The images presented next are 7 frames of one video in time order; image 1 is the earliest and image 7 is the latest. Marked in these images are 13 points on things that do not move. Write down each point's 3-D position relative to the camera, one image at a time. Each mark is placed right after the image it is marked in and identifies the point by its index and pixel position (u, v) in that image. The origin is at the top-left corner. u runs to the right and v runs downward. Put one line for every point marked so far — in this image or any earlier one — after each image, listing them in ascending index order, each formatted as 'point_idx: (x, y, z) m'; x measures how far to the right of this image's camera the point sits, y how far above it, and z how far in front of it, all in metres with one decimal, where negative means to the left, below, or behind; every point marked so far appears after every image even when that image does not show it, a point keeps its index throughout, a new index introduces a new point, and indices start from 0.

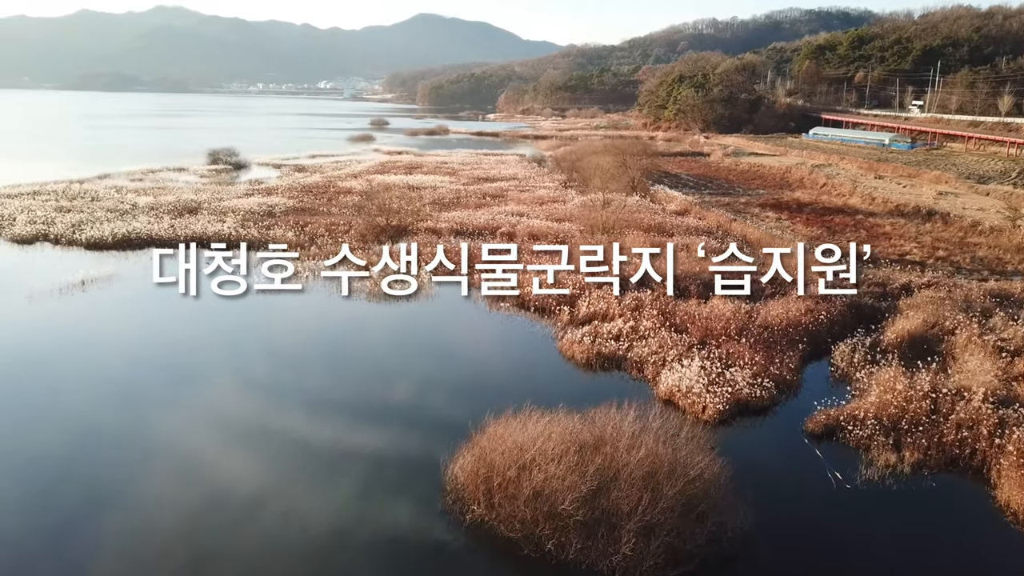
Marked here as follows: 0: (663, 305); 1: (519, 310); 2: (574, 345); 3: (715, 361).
0: (+2.9, -0.3, +15.1) m
1: (+0.1, -0.4, +16.1) m
2: (+1.0, -1.0, +13.5) m
3: (+3.1, -1.1, +12.3) m
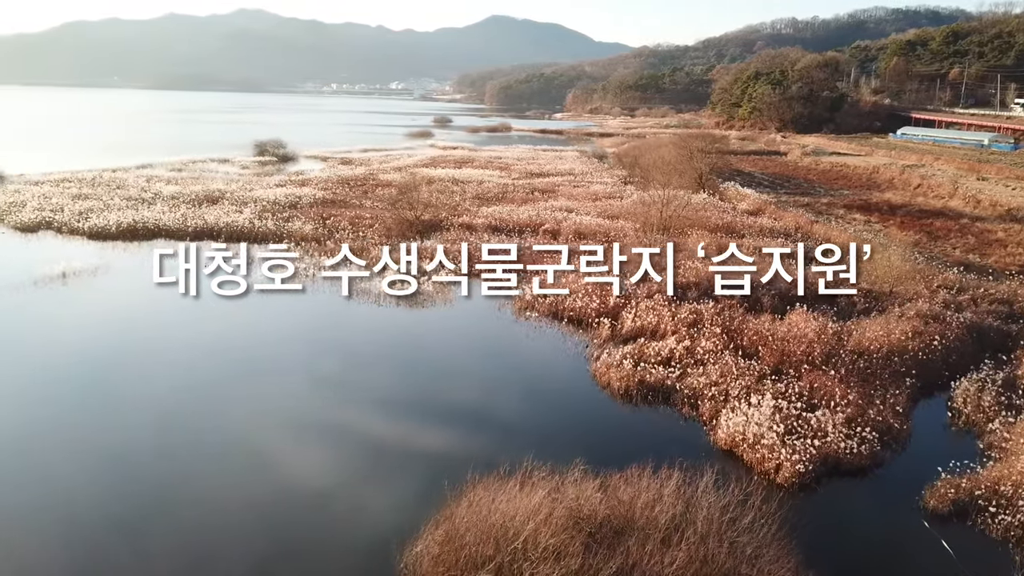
0: (+3.3, -0.5, +12.1) m
1: (+0.7, -0.6, +13.4) m
2: (+1.3, -1.1, +10.7) m
3: (+3.3, -1.3, +9.3) m
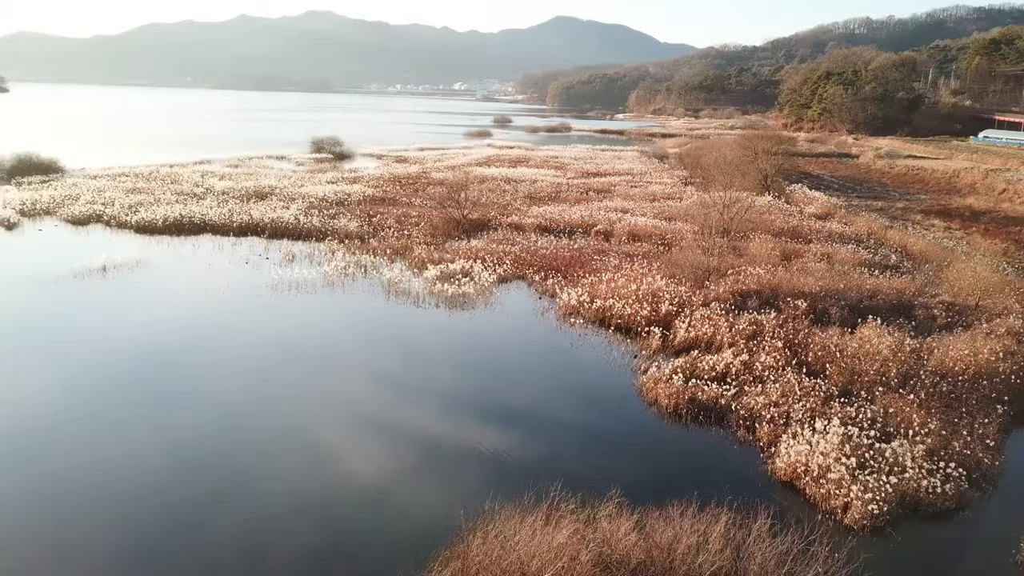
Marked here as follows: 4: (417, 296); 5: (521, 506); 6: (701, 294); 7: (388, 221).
0: (+3.9, -0.7, +11.1) m
1: (+1.4, -0.6, +12.5) m
2: (+1.8, -1.2, +9.8) m
3: (+3.7, -1.4, +8.2) m
4: (-1.7, -0.1, +14.1) m
5: (+0.1, -1.8, +6.5) m
6: (+3.1, -0.1, +13.0) m
7: (-3.0, +1.7, +19.5) m
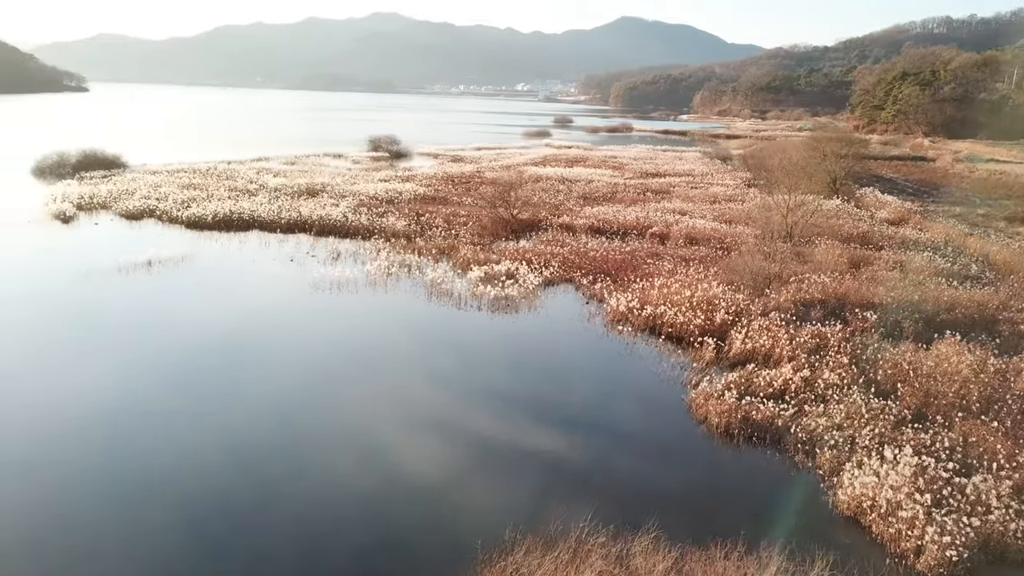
0: (+4.4, -0.8, +10.1) m
1: (+2.0, -0.7, +11.7) m
2: (+2.2, -1.3, +9.0) m
3: (+4.0, -1.6, +7.3) m
4: (-0.9, -0.1, +13.6) m
5: (+0.3, -1.8, +5.9) m
6: (+3.8, -0.2, +12.1) m
7: (-1.8, +1.6, +19.1) m
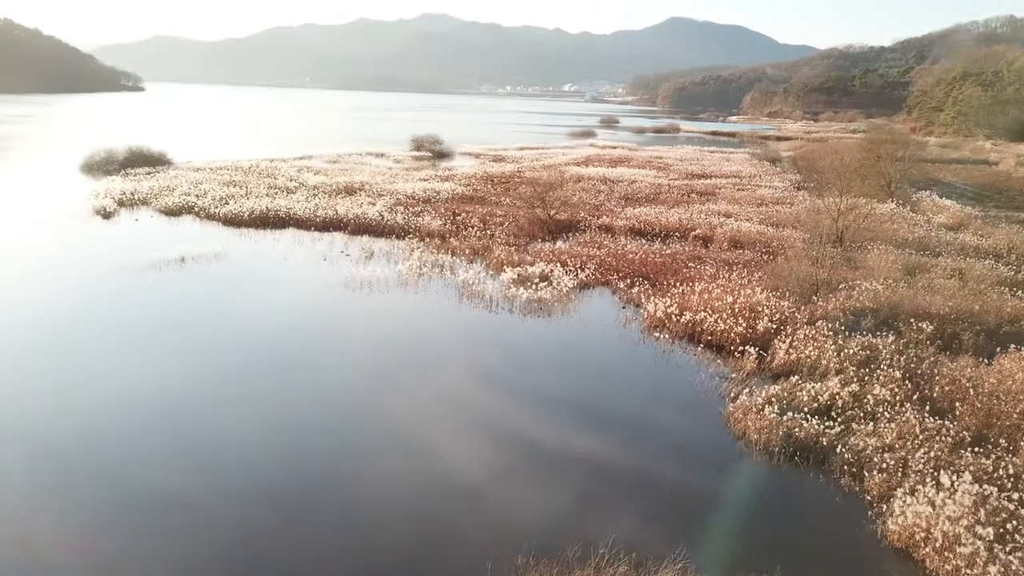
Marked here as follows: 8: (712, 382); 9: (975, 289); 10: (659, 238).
0: (+4.8, -0.9, +9.4) m
1: (+2.4, -0.8, +11.2) m
2: (+2.5, -1.3, +8.5) m
3: (+4.2, -1.7, +6.7) m
4: (-0.3, -0.2, +13.2) m
5: (+0.4, -1.9, +5.4) m
6: (+4.3, -0.3, +11.5) m
7: (-0.9, +1.6, +18.7) m
8: (+2.4, -1.2, +9.8) m
9: (+7.3, 0.0, +12.4) m
10: (+3.3, +1.1, +17.7) m
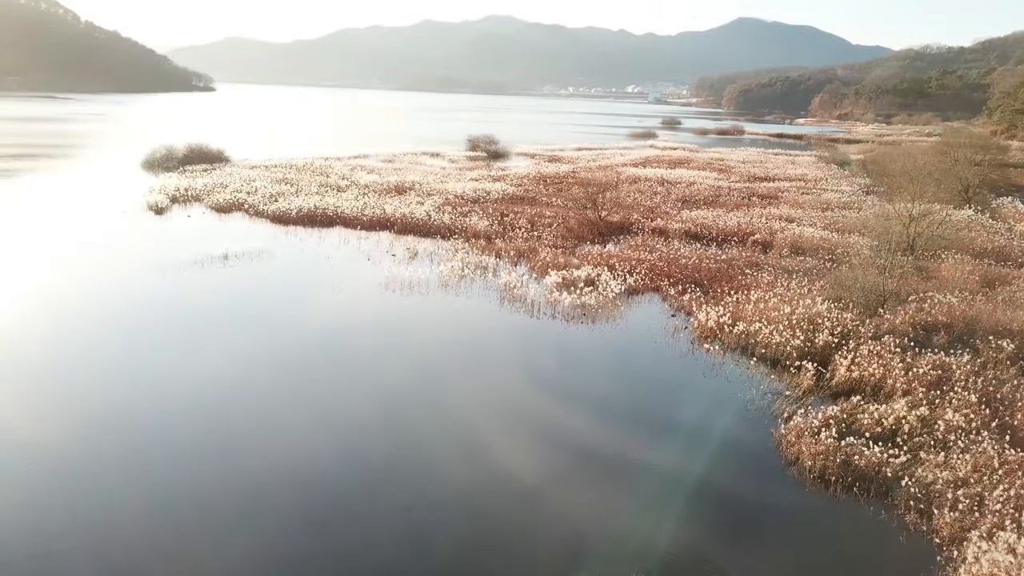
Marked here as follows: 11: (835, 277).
0: (+5.2, -1.1, +8.5) m
1: (+3.0, -0.9, +10.4) m
2: (+2.8, -1.4, +7.7) m
3: (+4.3, -1.8, +5.8) m
4: (+0.4, -0.2, +12.7) m
5: (+0.4, -1.9, +4.9) m
6: (+4.8, -0.5, +10.6) m
7: (+0.2, +1.6, +18.2) m
8: (+2.8, -1.3, +9.0) m
9: (+7.9, -0.2, +11.3) m
10: (+4.3, +1.0, +16.9) m
11: (+5.3, +0.2, +13.0) m
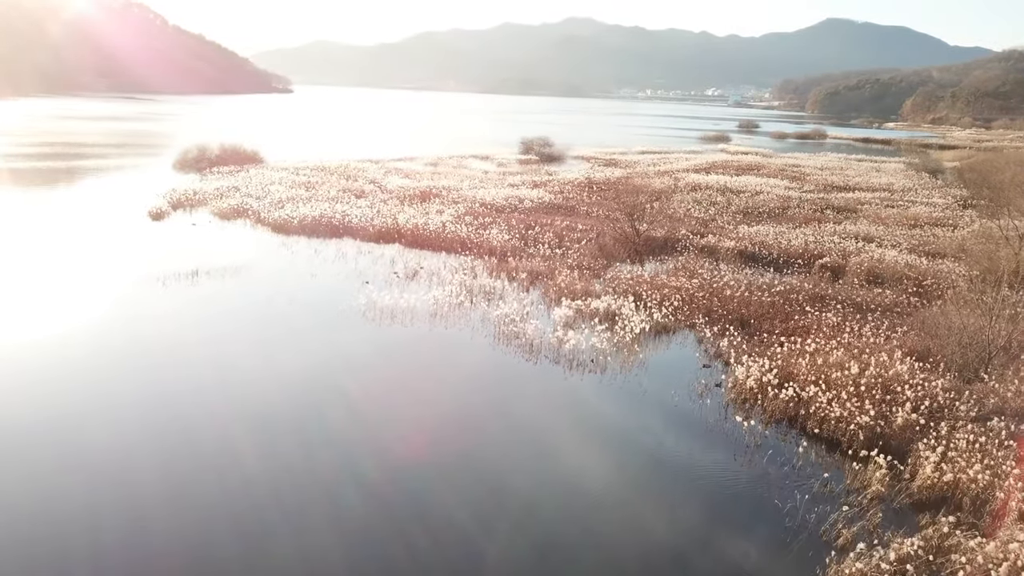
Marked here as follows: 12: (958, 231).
0: (+4.7, -1.6, +5.7) m
1: (+2.7, -1.4, +7.8) m
2: (+2.3, -1.9, +5.1) m
3: (+3.6, -2.3, +3.1) m
4: (+0.3, -0.7, +10.3) m
5: (-0.4, -2.4, +2.5) m
6: (+4.5, -1.0, +7.8) m
7: (+0.7, +1.1, +15.8) m
8: (+2.4, -1.8, +6.4) m
9: (+7.7, -0.9, +8.3) m
10: (+4.7, +0.4, +14.1) m
11: (+5.3, -0.4, +10.2) m
12: (+9.5, +1.2, +16.9) m
